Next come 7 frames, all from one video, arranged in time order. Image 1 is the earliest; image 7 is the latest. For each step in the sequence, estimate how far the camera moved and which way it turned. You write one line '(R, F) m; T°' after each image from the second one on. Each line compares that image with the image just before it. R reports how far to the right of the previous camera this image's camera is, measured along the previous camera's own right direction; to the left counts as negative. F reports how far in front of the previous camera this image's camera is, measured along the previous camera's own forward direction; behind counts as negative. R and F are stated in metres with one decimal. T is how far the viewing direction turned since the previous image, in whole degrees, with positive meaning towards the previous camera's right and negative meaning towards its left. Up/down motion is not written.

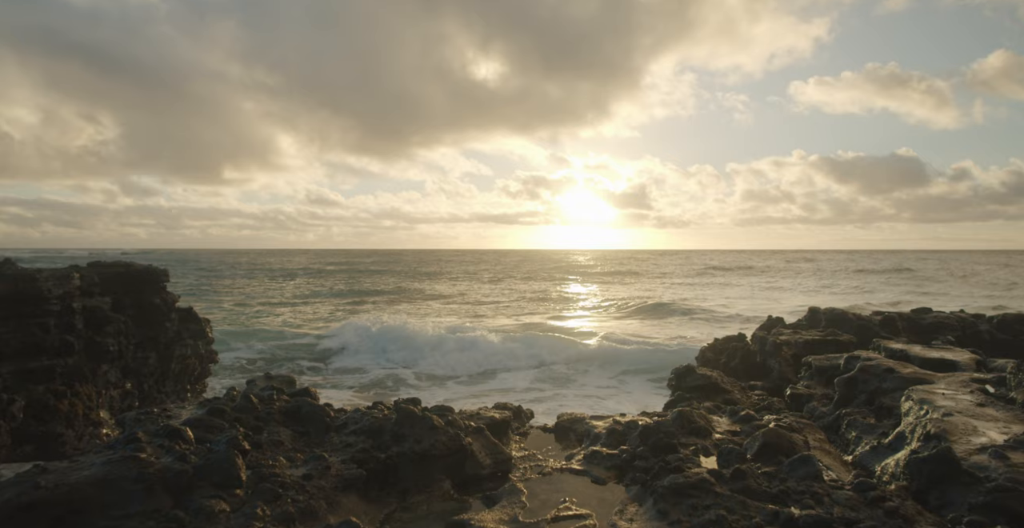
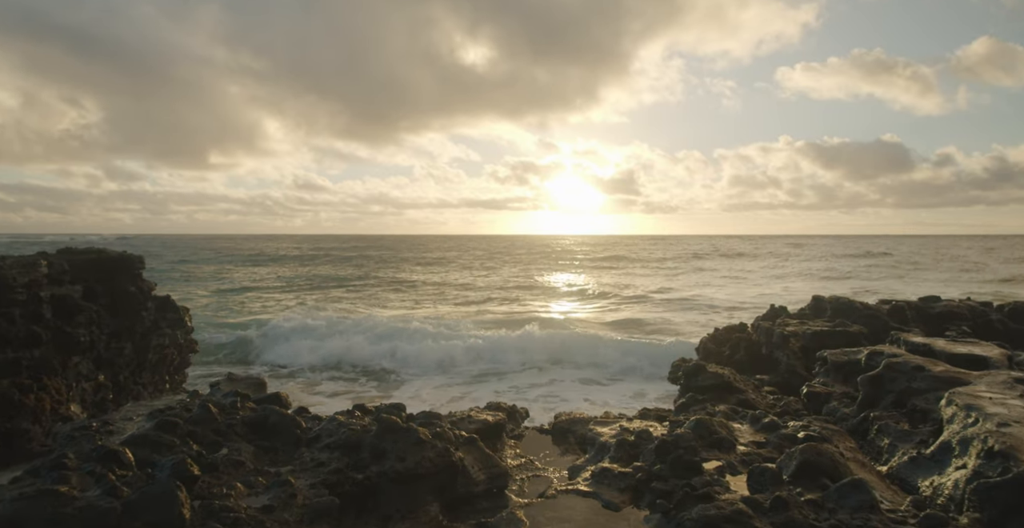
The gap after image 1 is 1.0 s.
(-0.1, +0.8) m; +1°
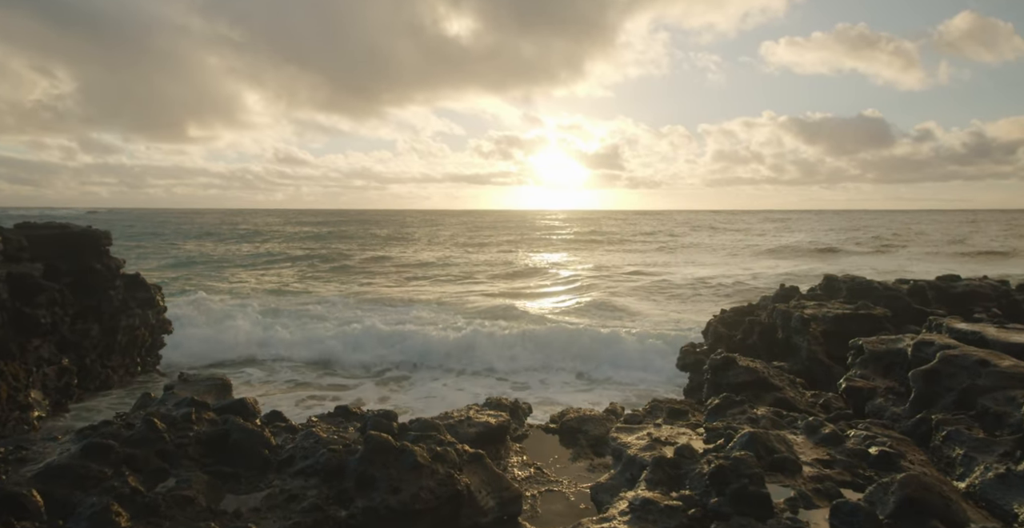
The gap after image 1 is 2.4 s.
(-0.2, +1.1) m; +1°
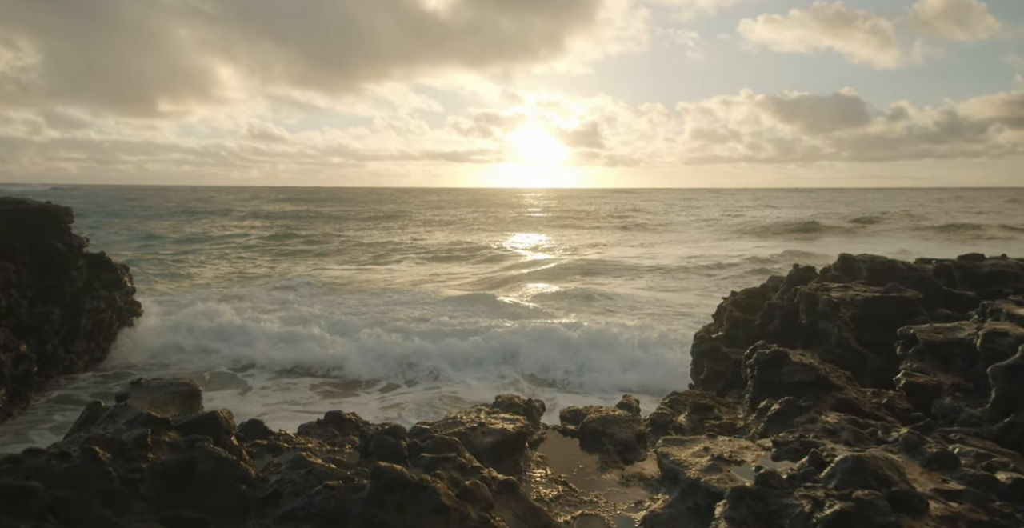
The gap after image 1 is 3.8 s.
(-0.4, +1.1) m; +2°
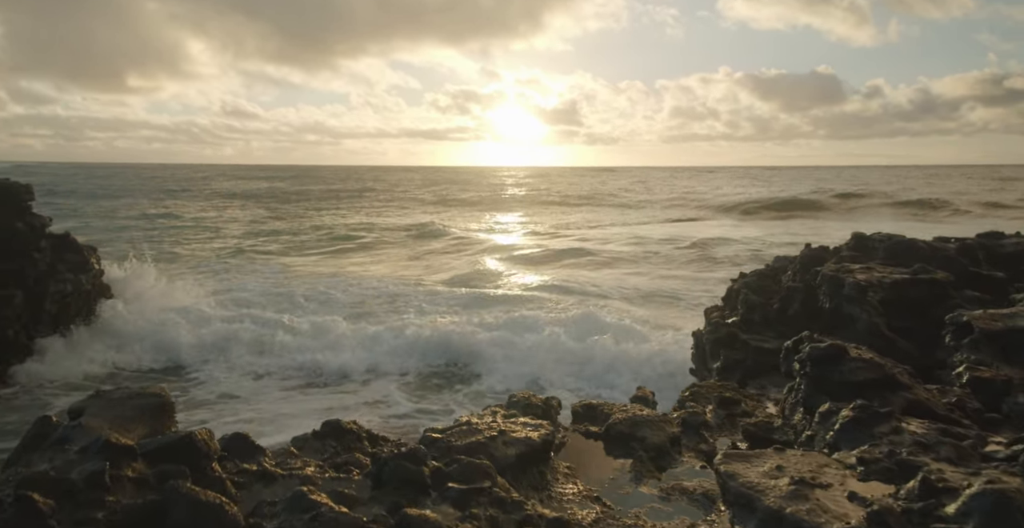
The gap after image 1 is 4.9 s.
(-0.4, +0.9) m; +2°
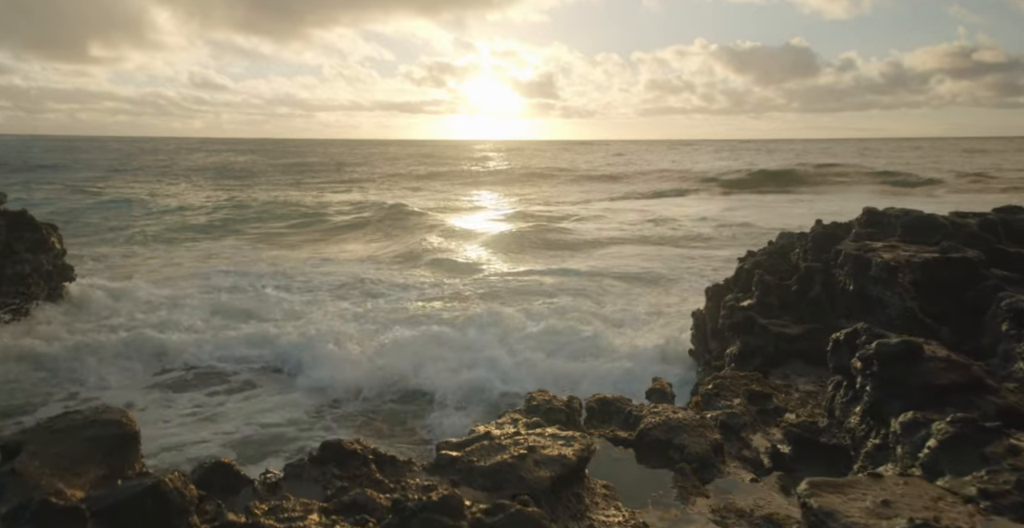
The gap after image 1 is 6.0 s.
(-0.4, +0.9) m; +2°
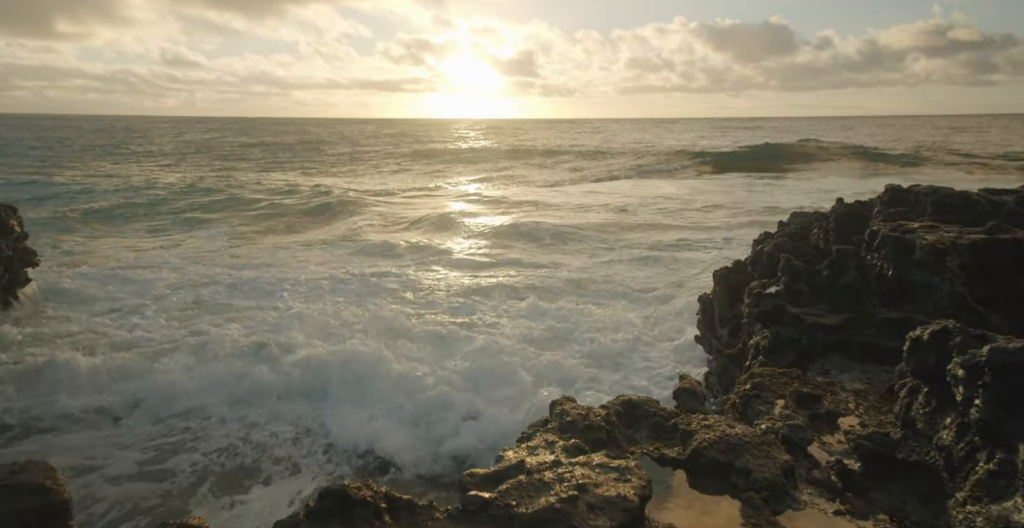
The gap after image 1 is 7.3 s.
(-0.4, +1.0) m; +2°
